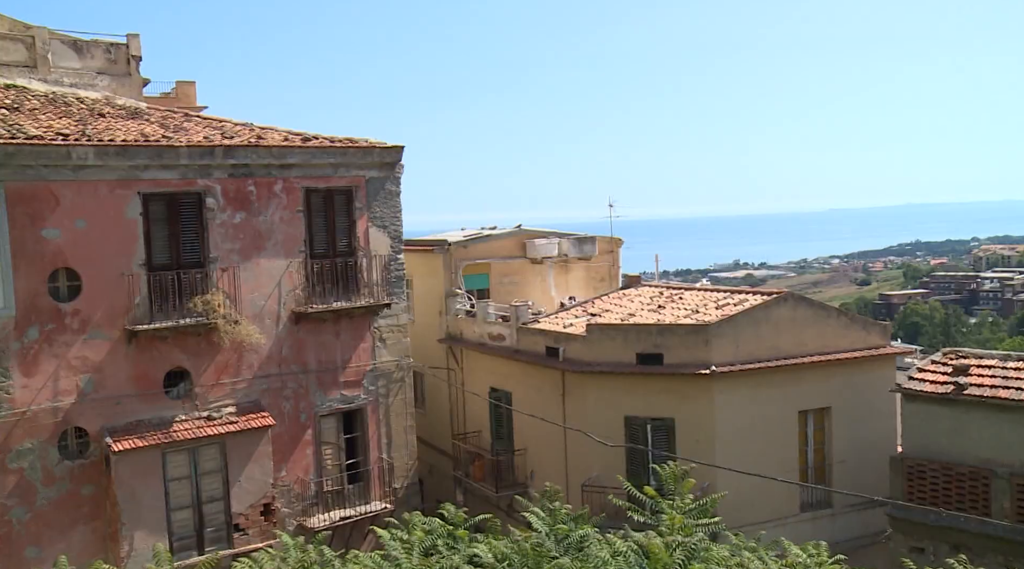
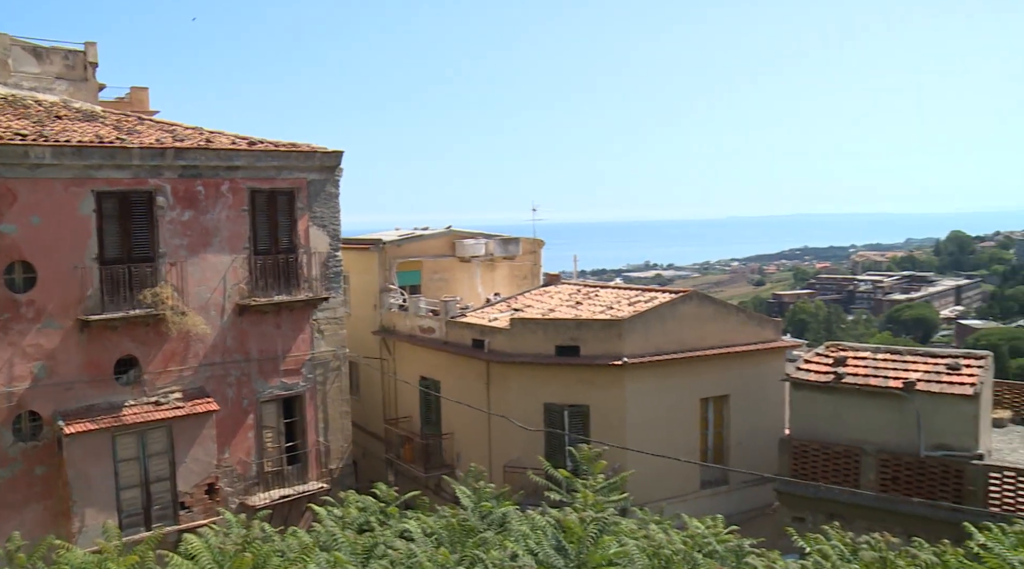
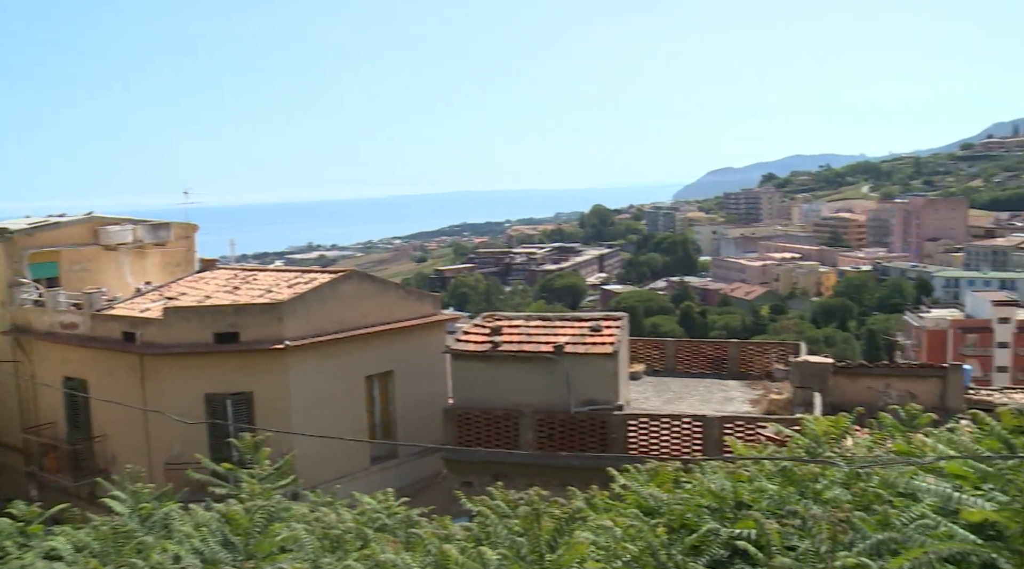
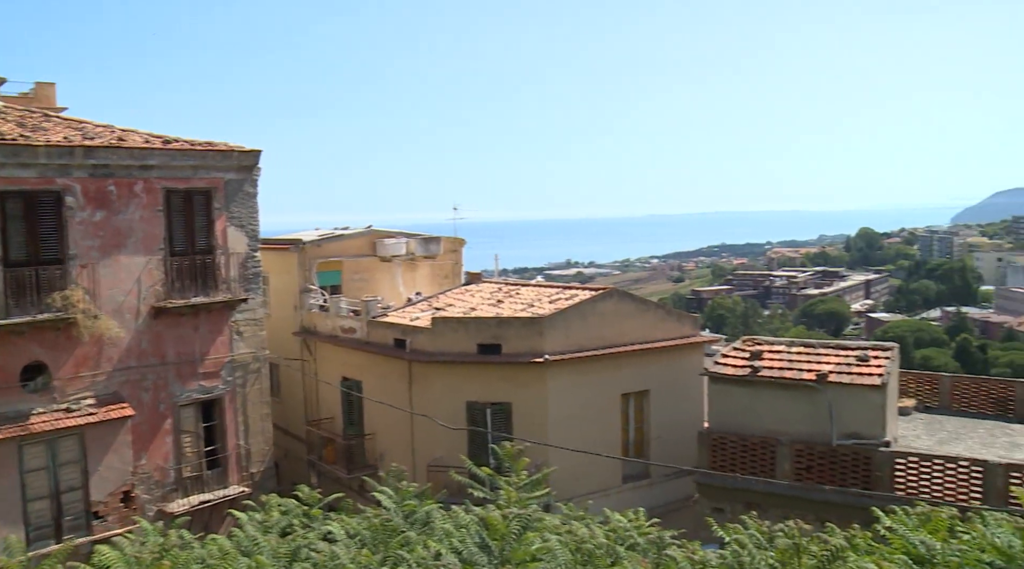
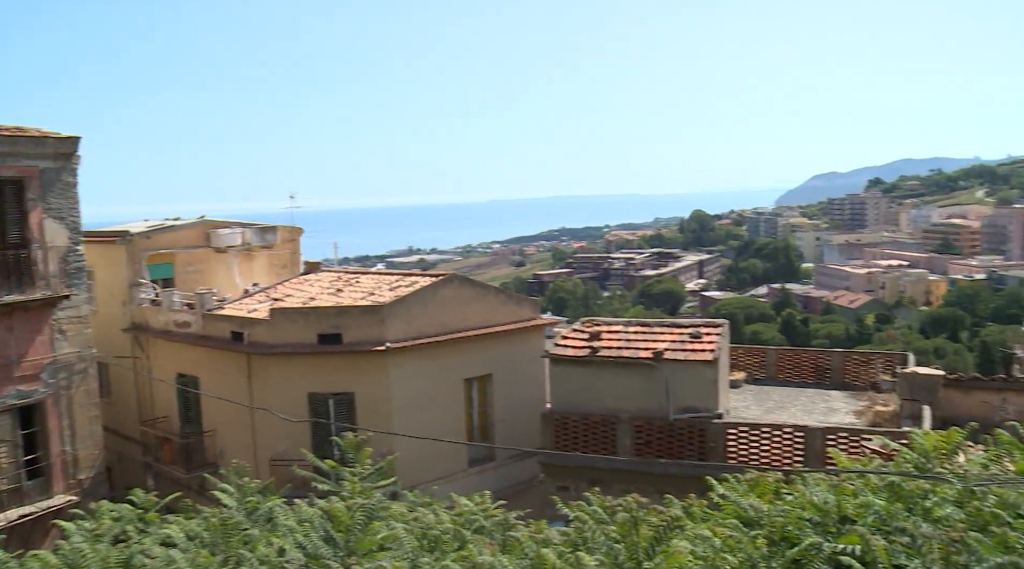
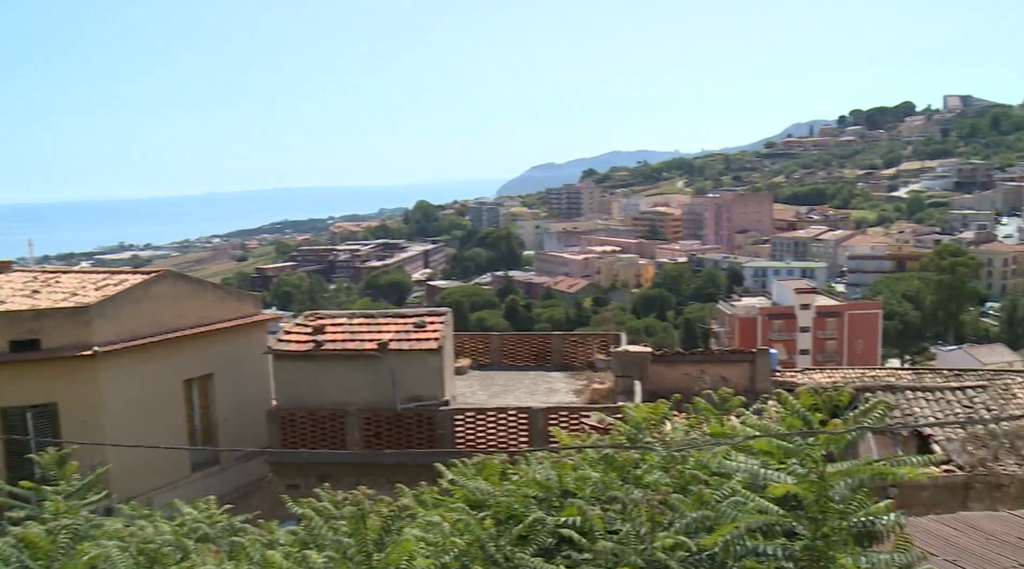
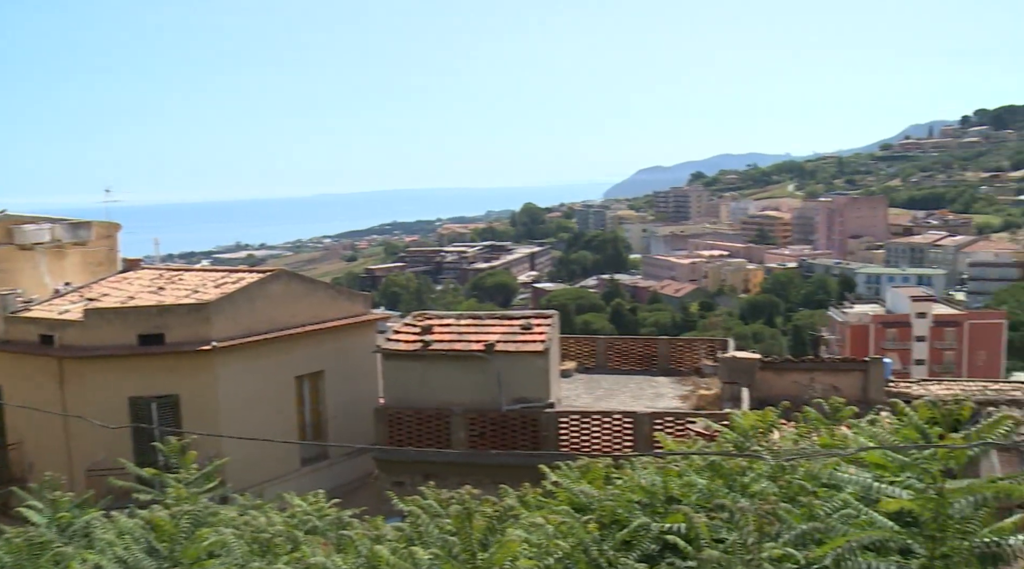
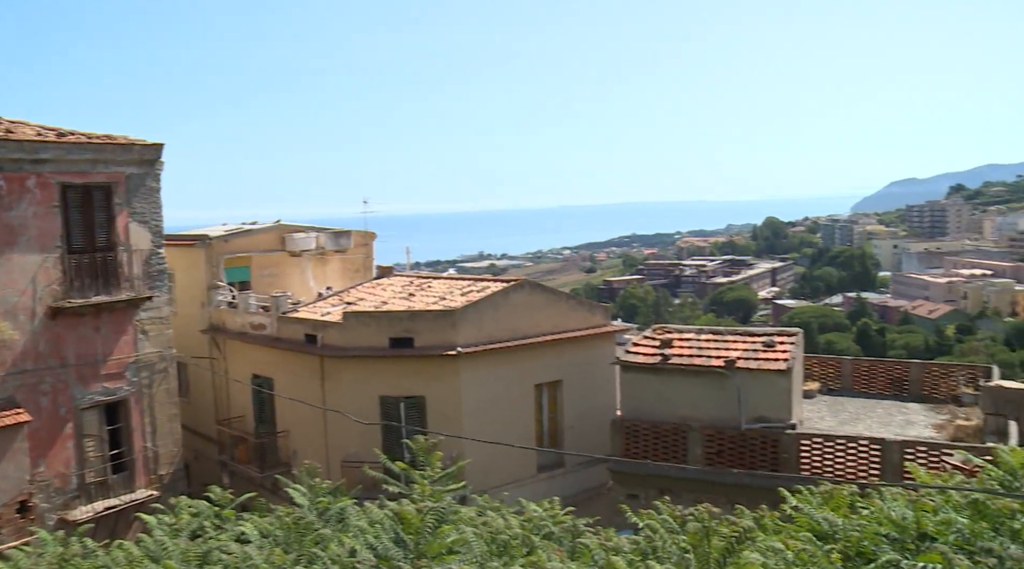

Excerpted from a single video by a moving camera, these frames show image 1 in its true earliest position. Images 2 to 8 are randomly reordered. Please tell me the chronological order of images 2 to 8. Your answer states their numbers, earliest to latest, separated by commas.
2, 4, 8, 5, 3, 7, 6
